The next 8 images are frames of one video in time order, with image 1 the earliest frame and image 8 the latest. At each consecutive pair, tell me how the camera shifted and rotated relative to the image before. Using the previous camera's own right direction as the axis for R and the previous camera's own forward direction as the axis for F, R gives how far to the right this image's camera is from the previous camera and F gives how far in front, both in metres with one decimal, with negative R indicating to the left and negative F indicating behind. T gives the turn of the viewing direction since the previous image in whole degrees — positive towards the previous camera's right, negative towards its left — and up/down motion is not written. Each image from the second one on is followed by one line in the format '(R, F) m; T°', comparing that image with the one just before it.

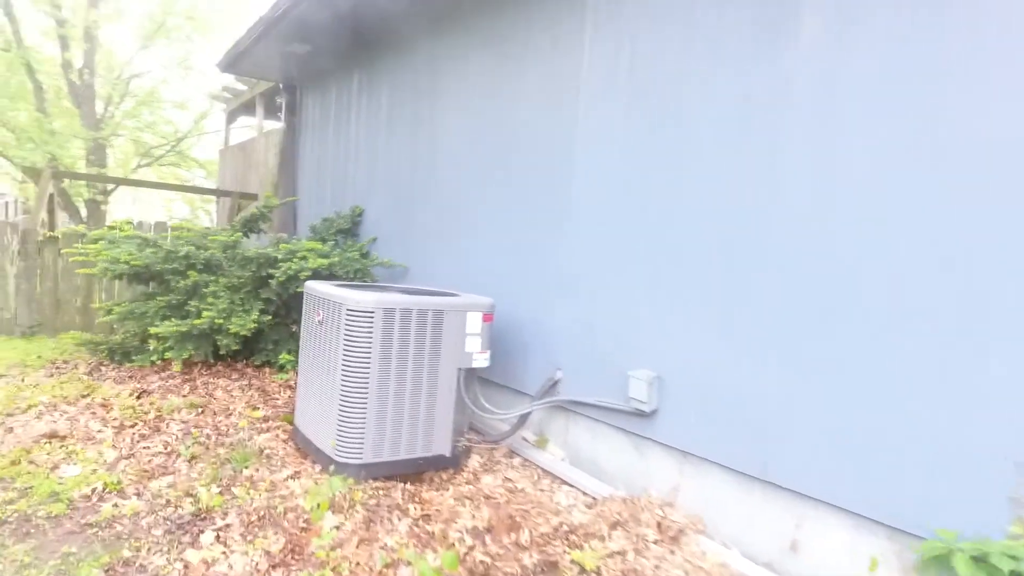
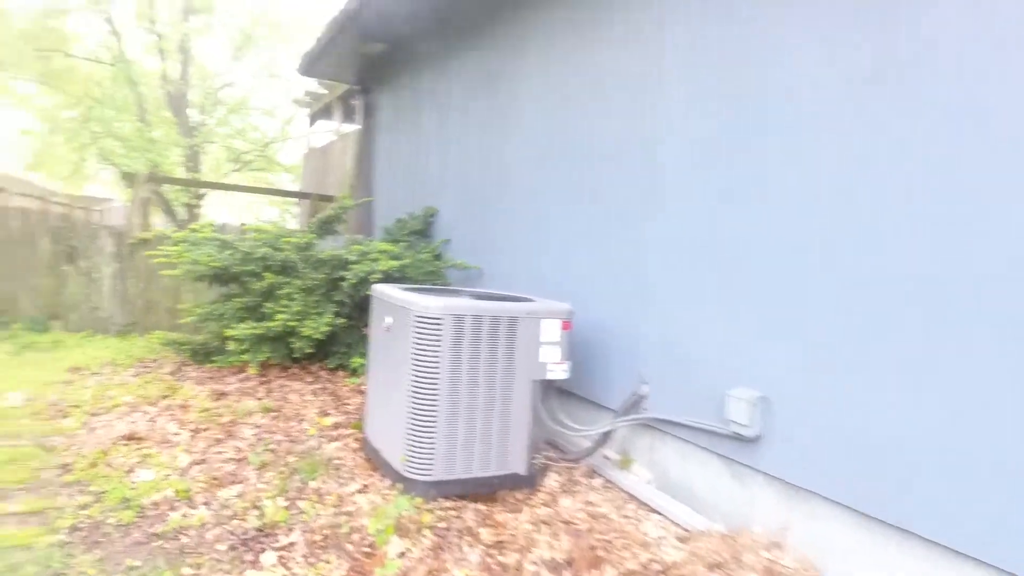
(0.0, +0.2) m; -7°
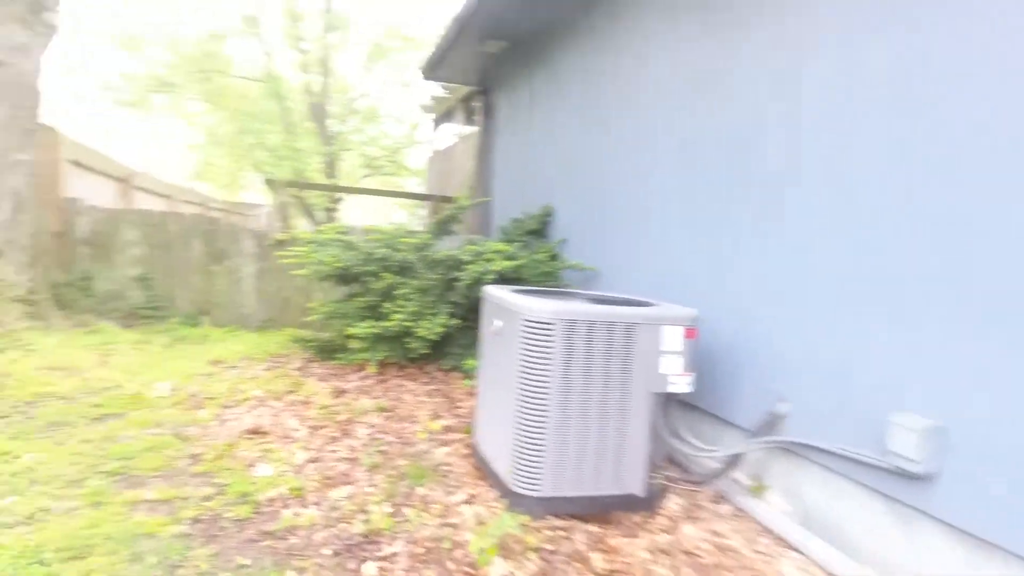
(0.0, +0.2) m; -11°
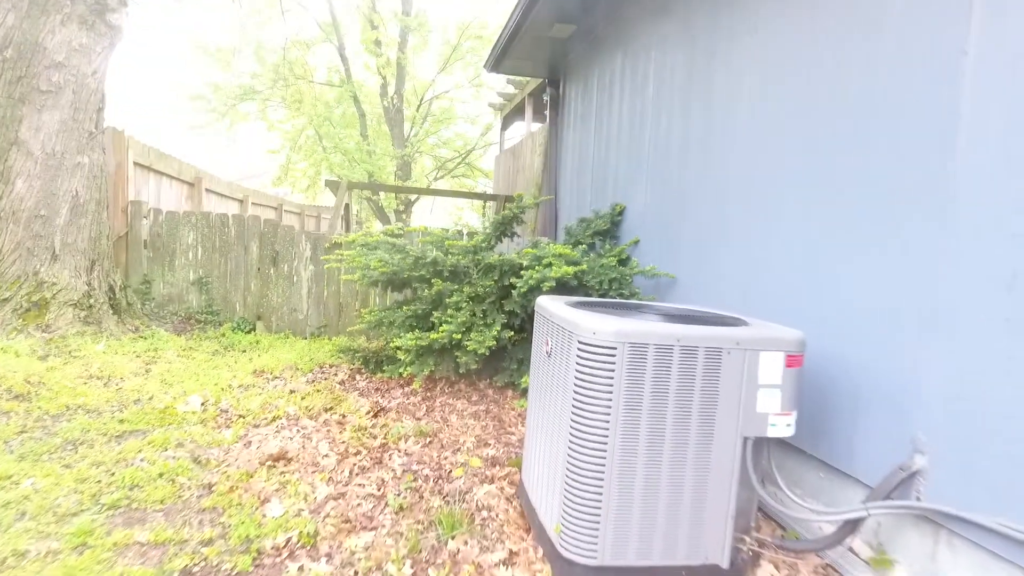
(+0.1, +0.5) m; -7°
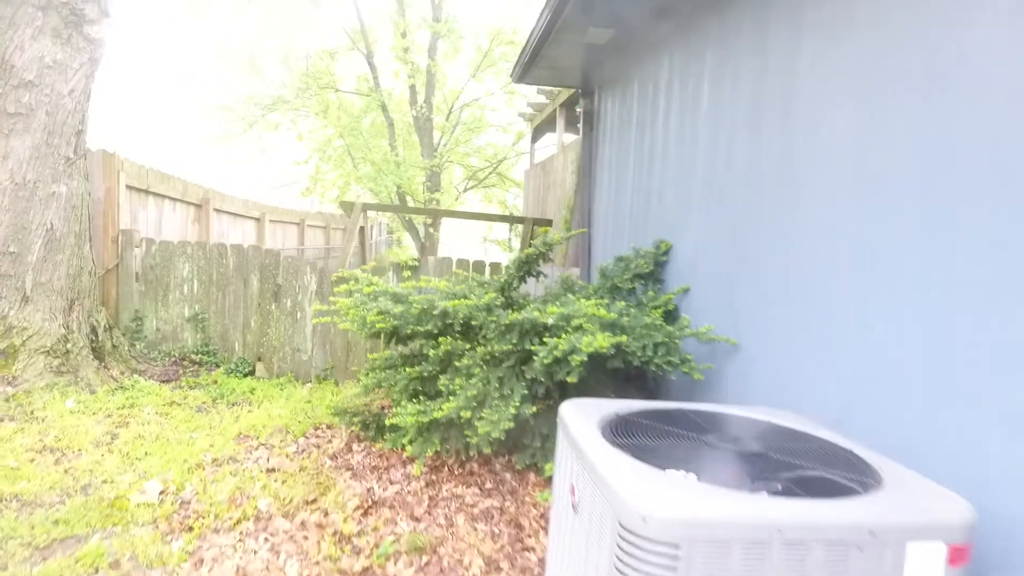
(+0.1, +0.6) m; -3°
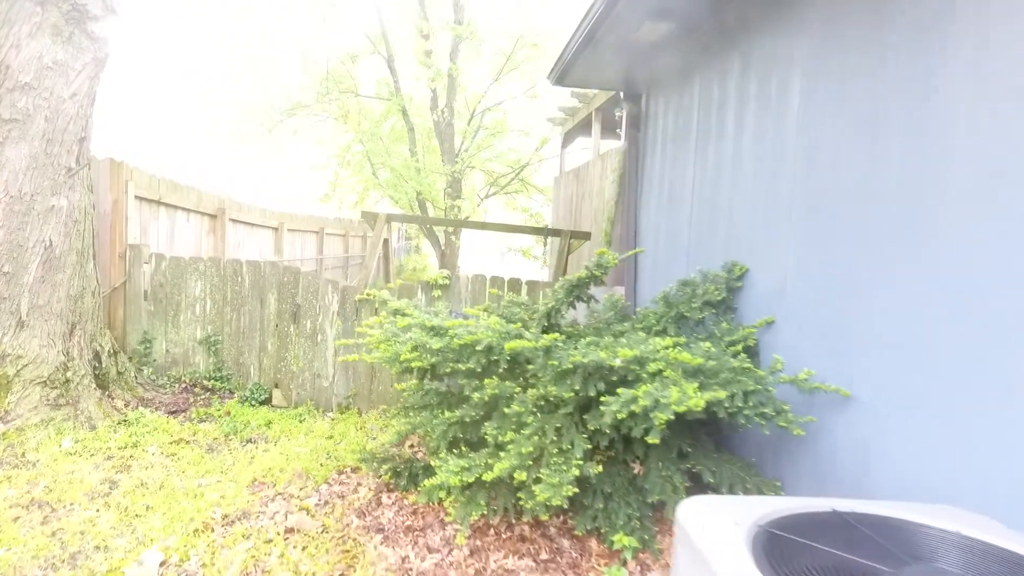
(-0.2, +0.4) m; -1°
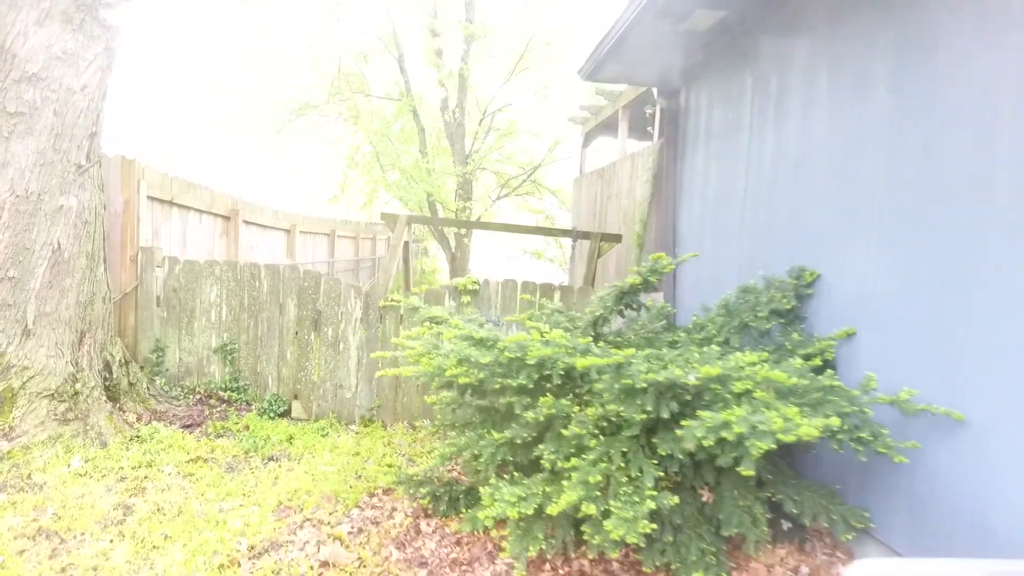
(-0.2, +0.3) m; 0°
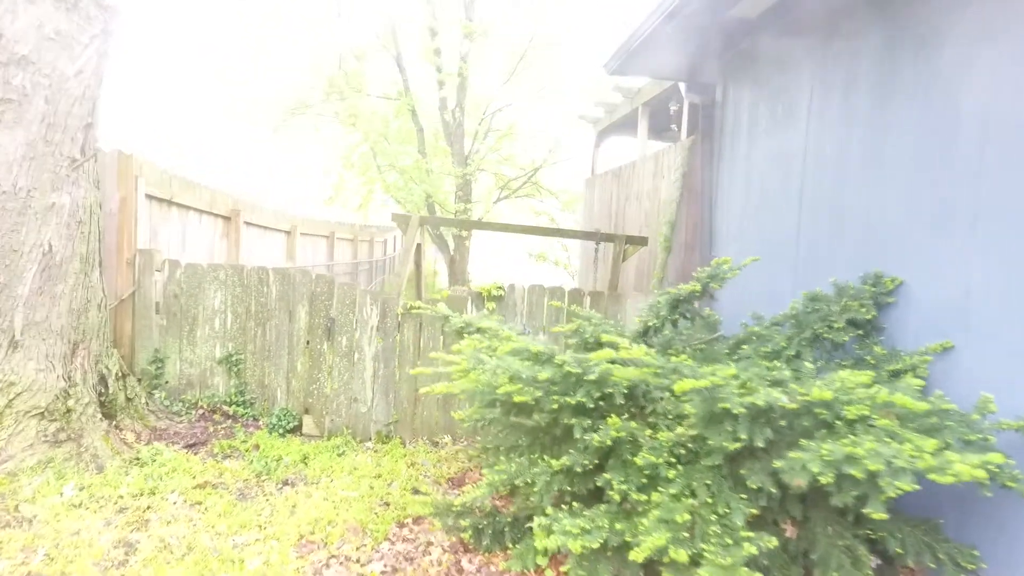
(-0.3, +0.3) m; +1°
